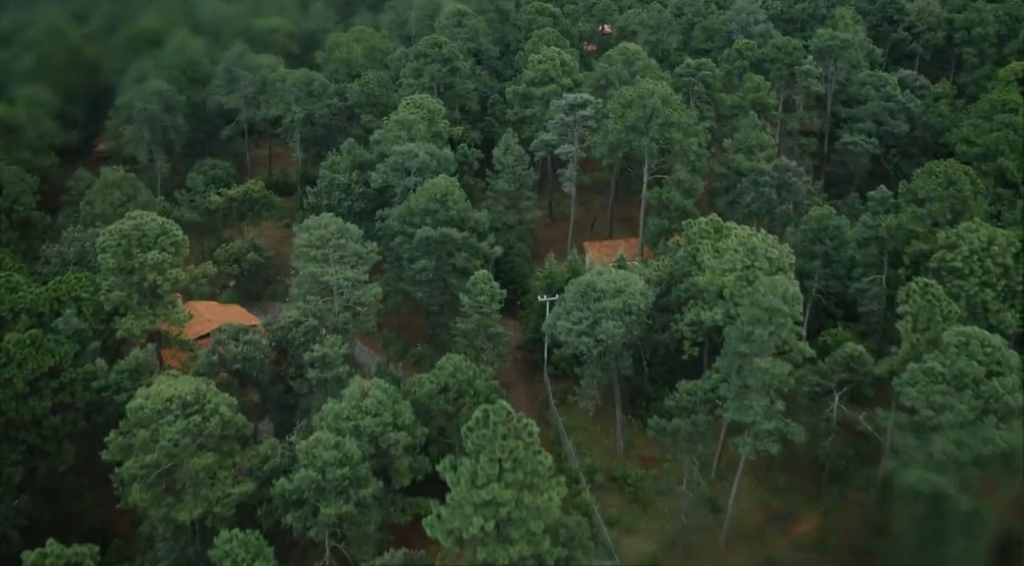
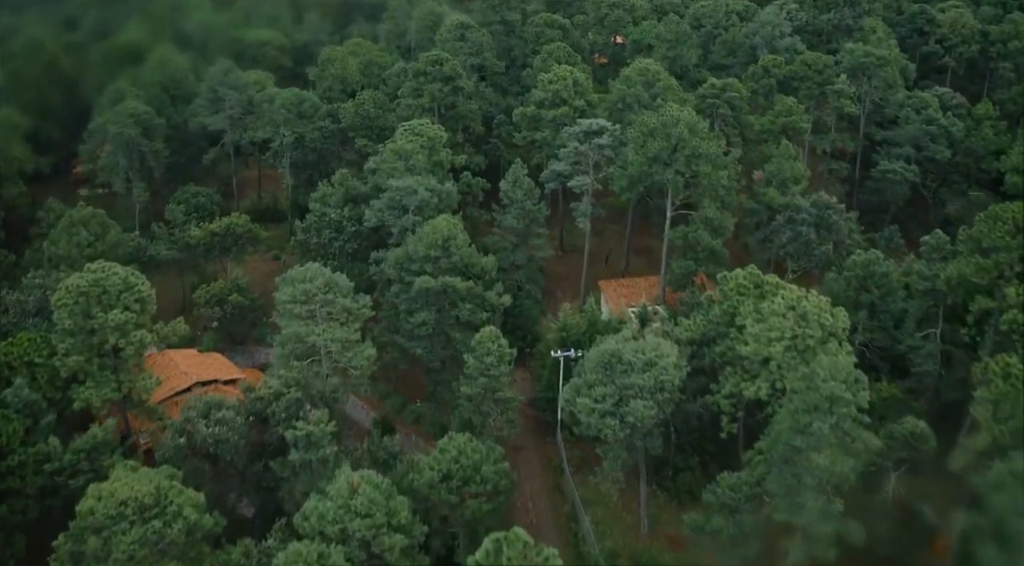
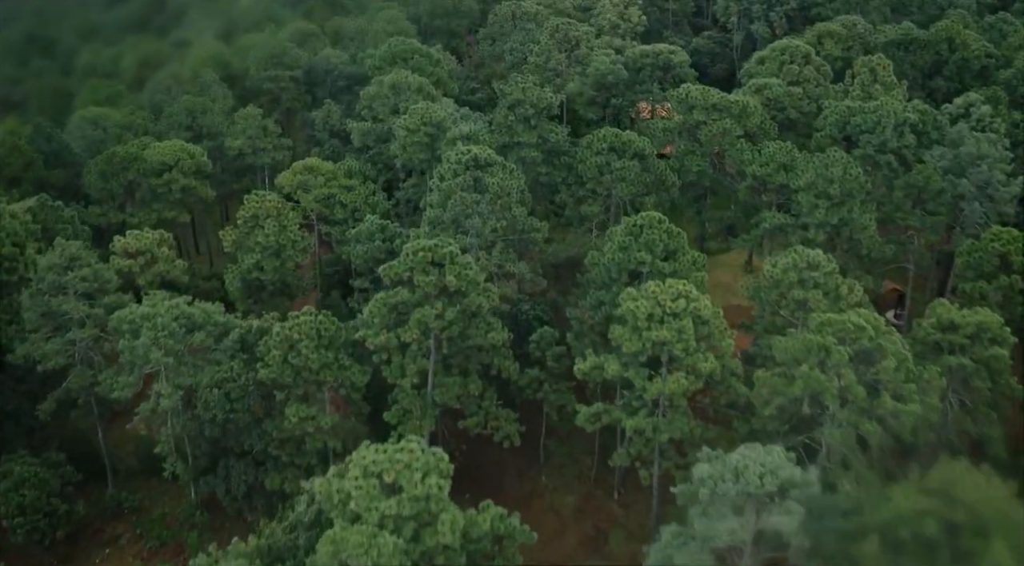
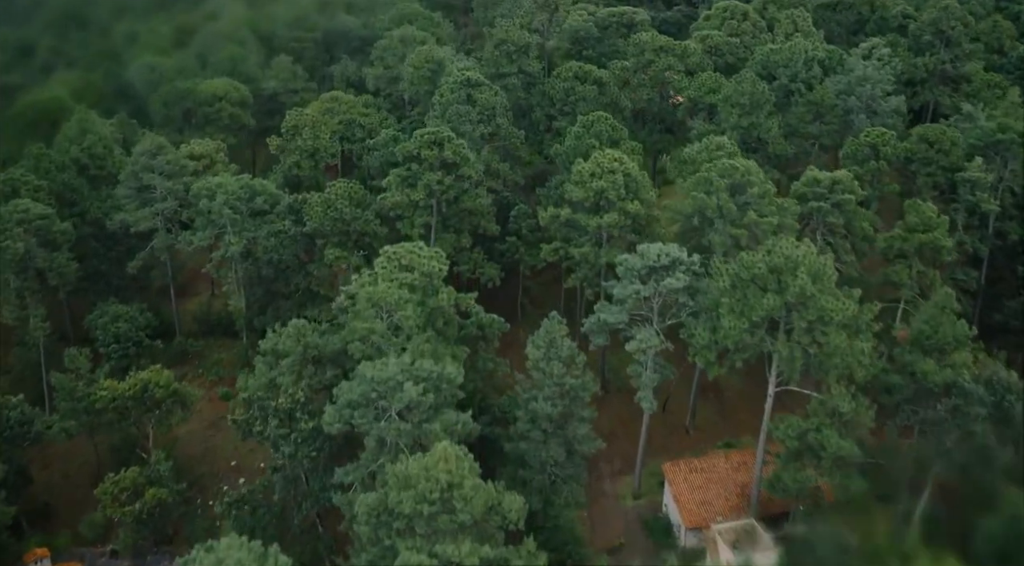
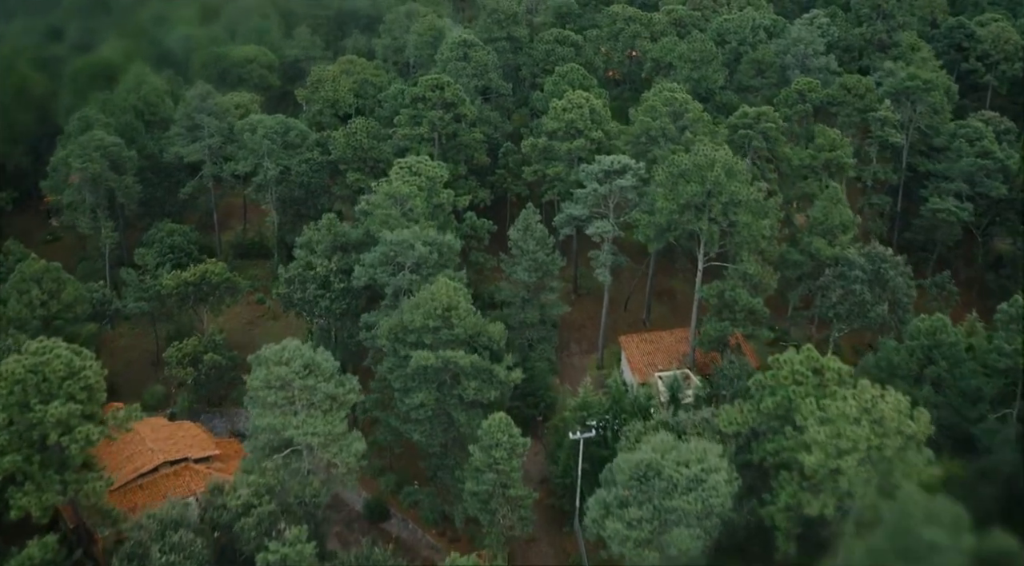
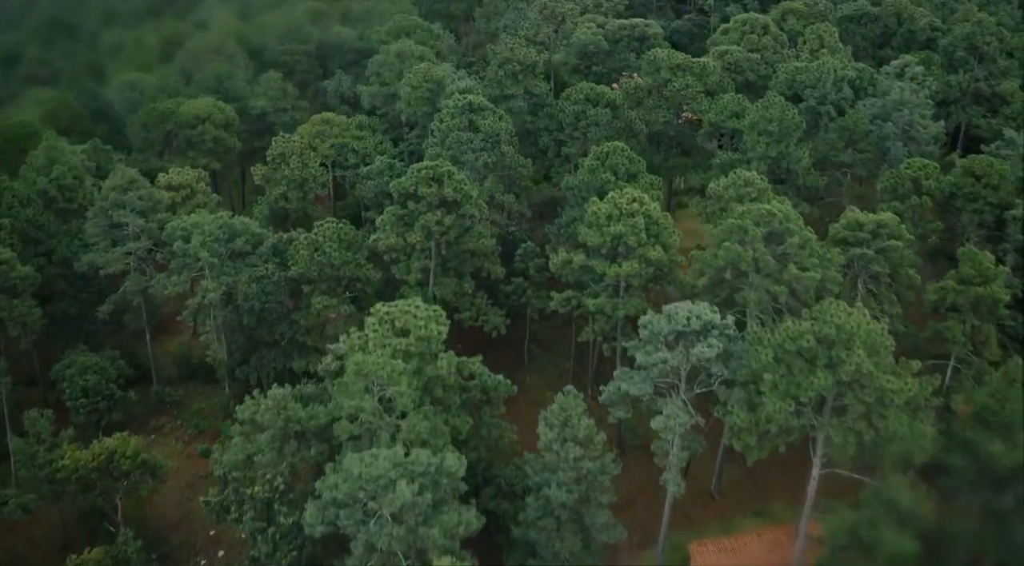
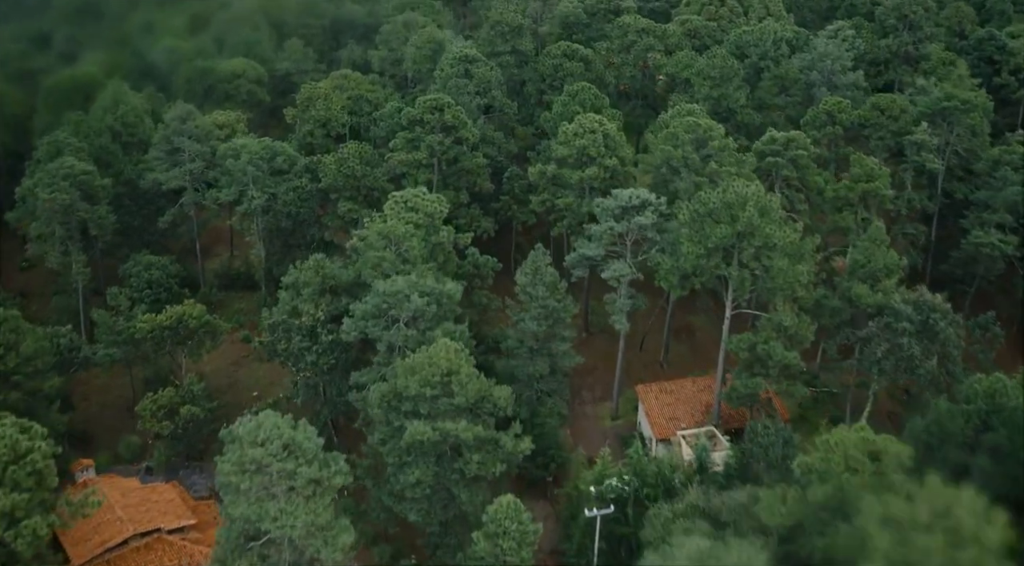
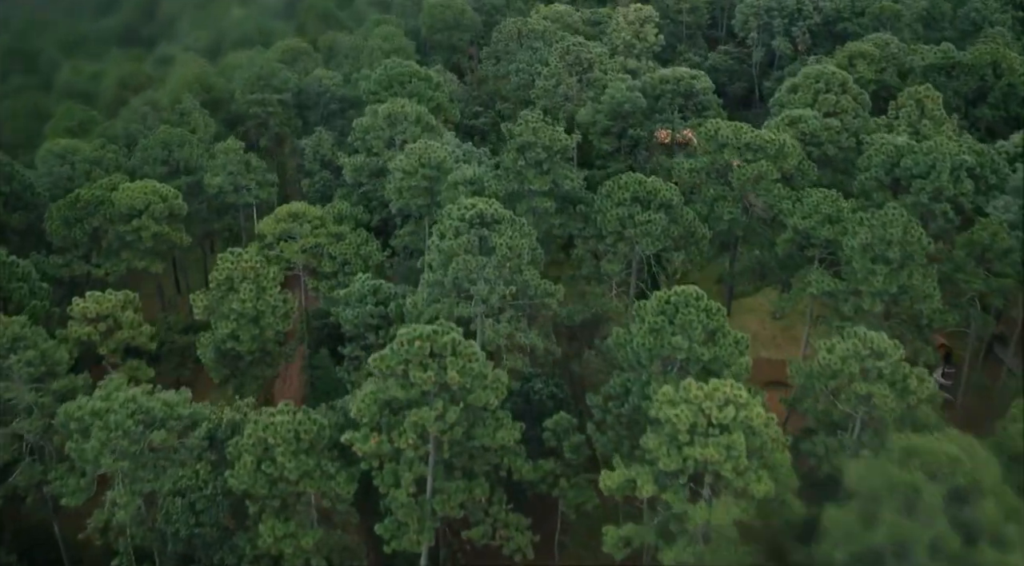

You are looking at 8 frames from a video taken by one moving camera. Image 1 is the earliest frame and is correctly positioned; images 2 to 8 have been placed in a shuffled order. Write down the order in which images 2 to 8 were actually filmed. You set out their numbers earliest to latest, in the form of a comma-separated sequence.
2, 5, 7, 4, 6, 3, 8
